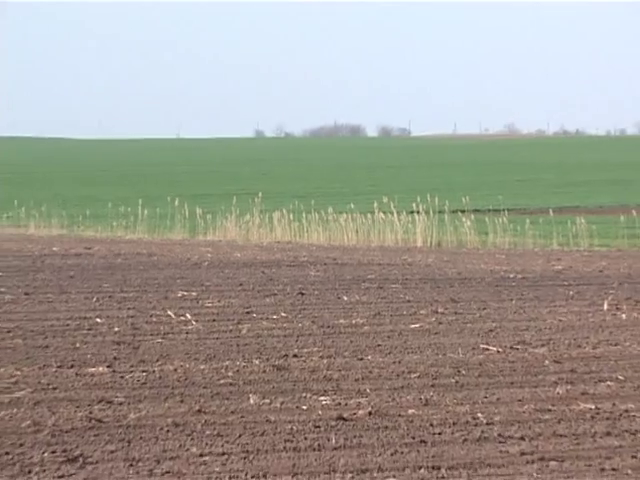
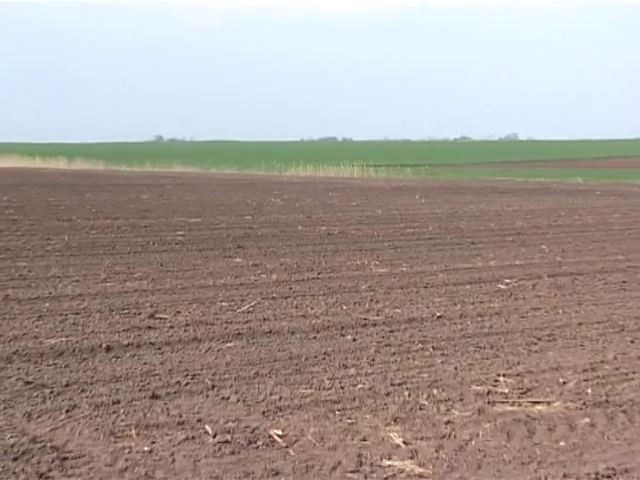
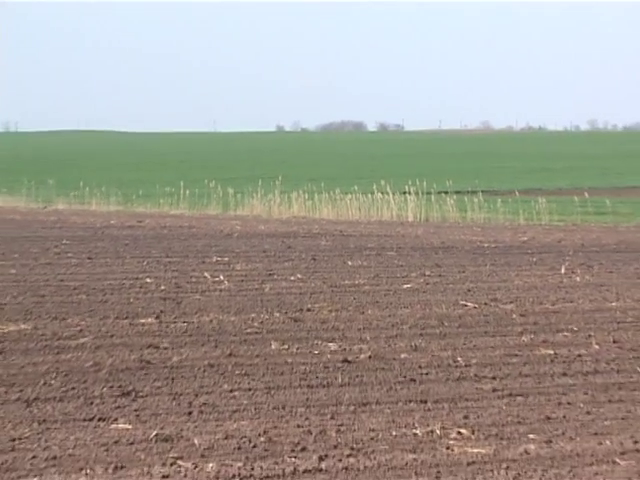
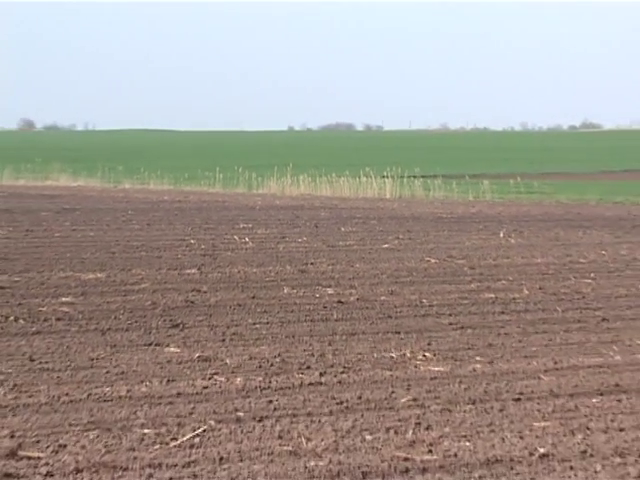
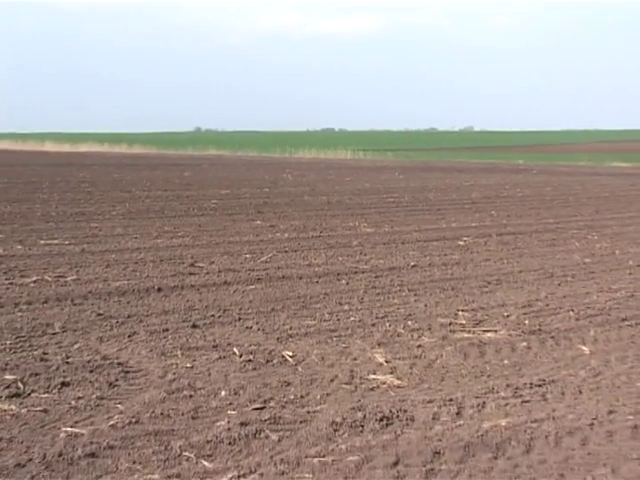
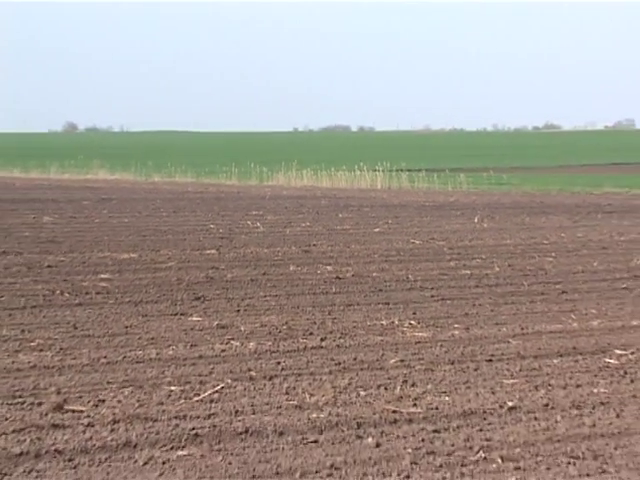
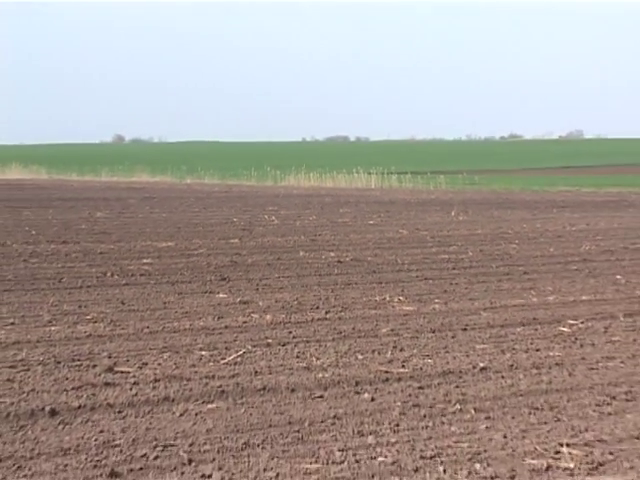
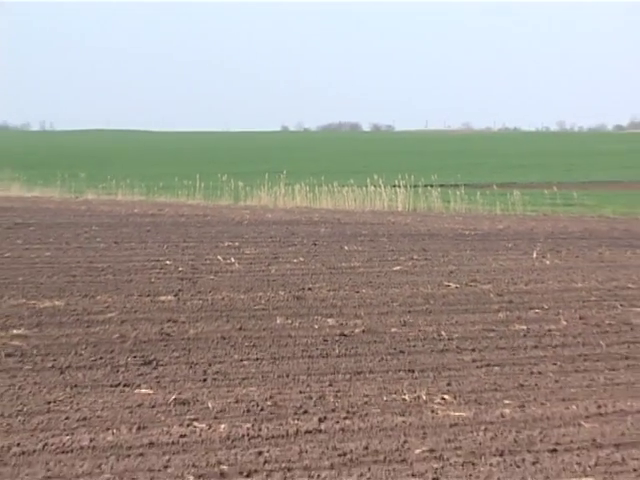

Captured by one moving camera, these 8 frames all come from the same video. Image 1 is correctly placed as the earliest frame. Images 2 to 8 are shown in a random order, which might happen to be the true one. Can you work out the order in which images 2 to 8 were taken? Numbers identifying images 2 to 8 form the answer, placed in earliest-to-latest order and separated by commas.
3, 8, 4, 6, 7, 2, 5
